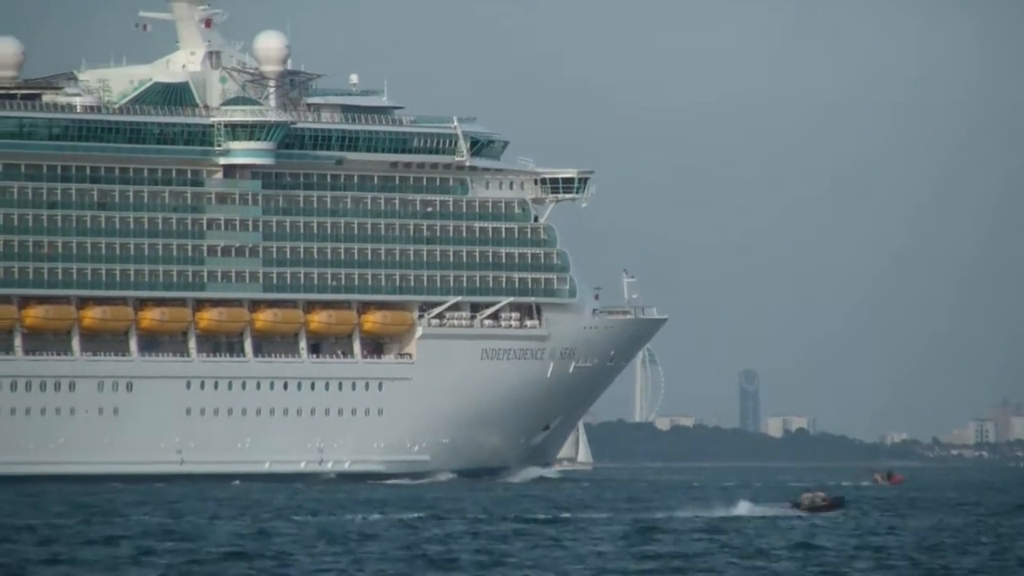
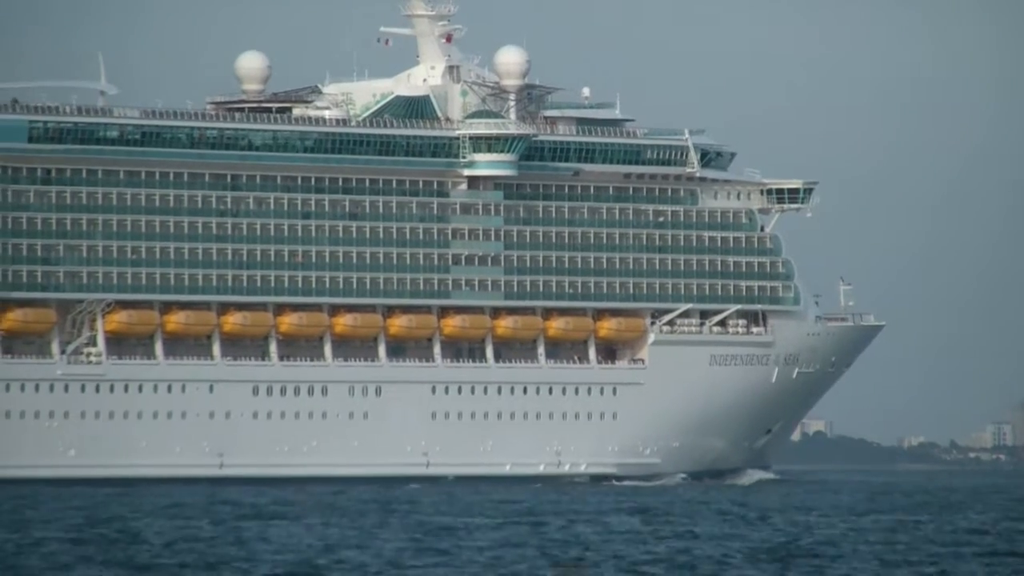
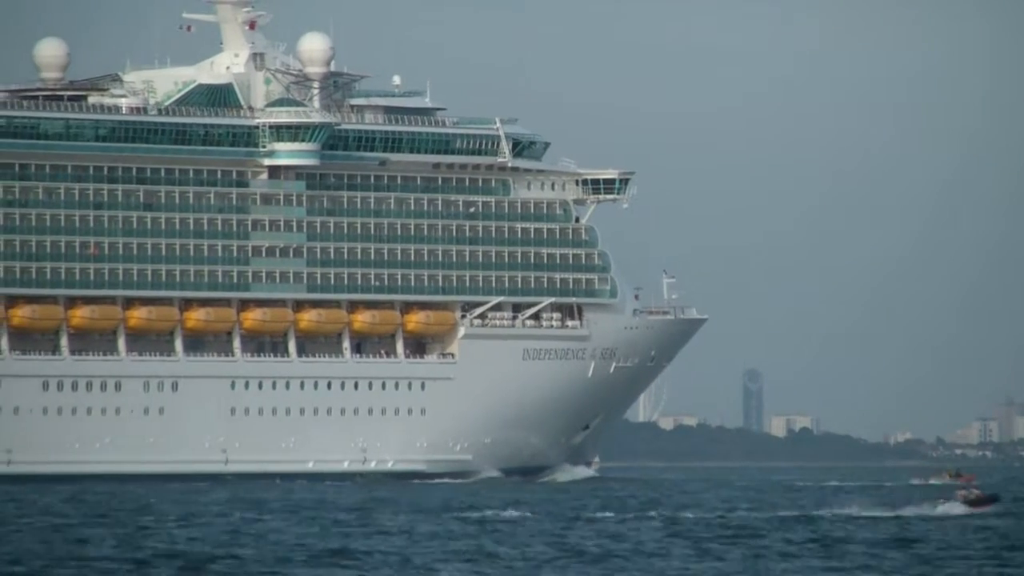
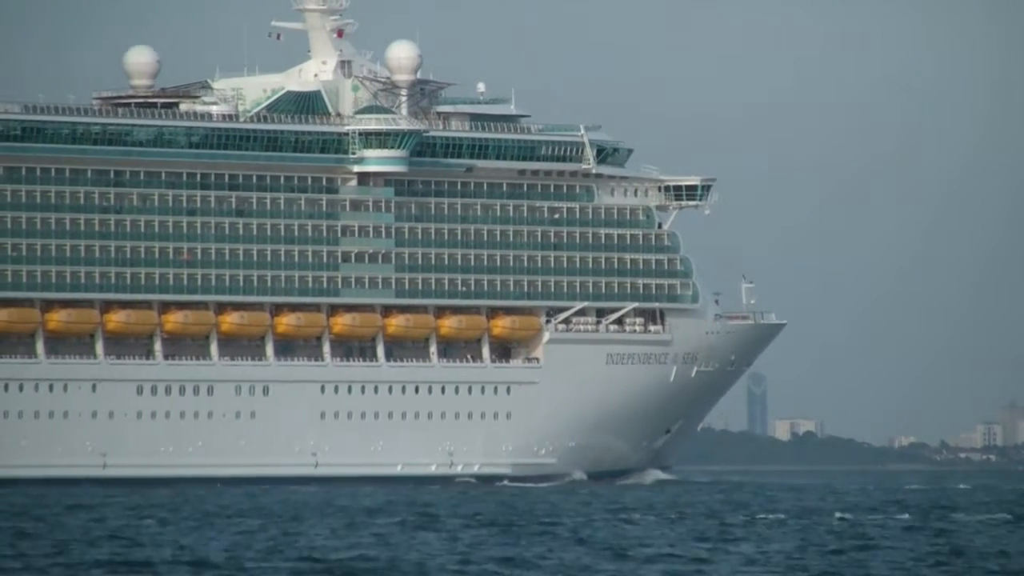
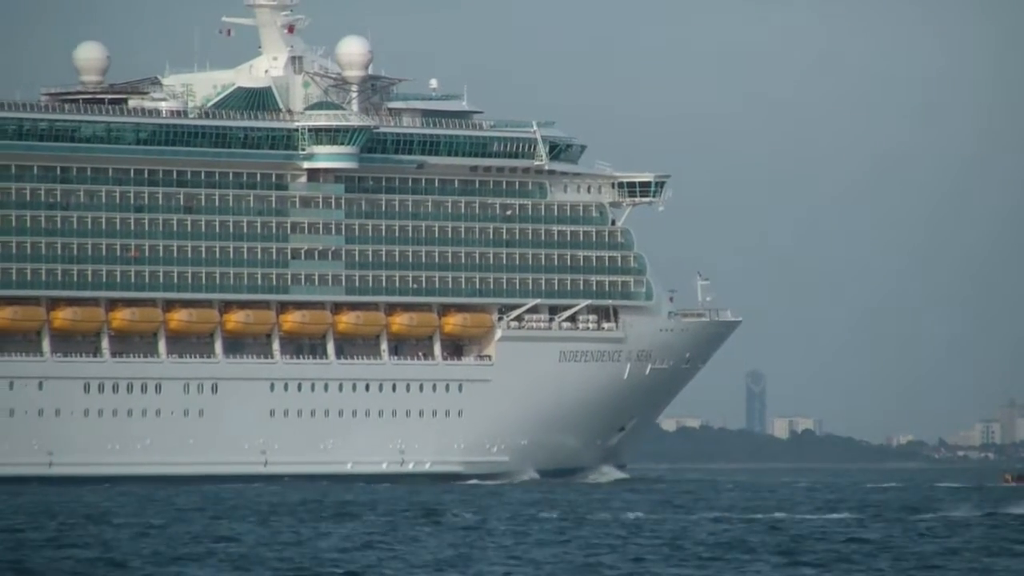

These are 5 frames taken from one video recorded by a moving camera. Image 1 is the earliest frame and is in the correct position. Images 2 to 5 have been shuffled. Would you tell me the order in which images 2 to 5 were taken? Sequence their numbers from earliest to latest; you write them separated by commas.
3, 5, 4, 2
